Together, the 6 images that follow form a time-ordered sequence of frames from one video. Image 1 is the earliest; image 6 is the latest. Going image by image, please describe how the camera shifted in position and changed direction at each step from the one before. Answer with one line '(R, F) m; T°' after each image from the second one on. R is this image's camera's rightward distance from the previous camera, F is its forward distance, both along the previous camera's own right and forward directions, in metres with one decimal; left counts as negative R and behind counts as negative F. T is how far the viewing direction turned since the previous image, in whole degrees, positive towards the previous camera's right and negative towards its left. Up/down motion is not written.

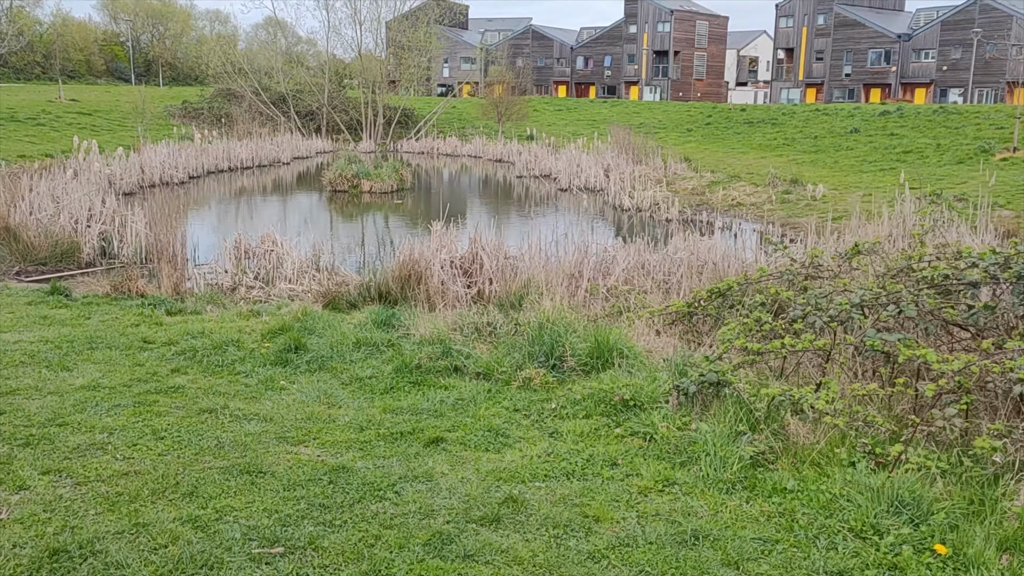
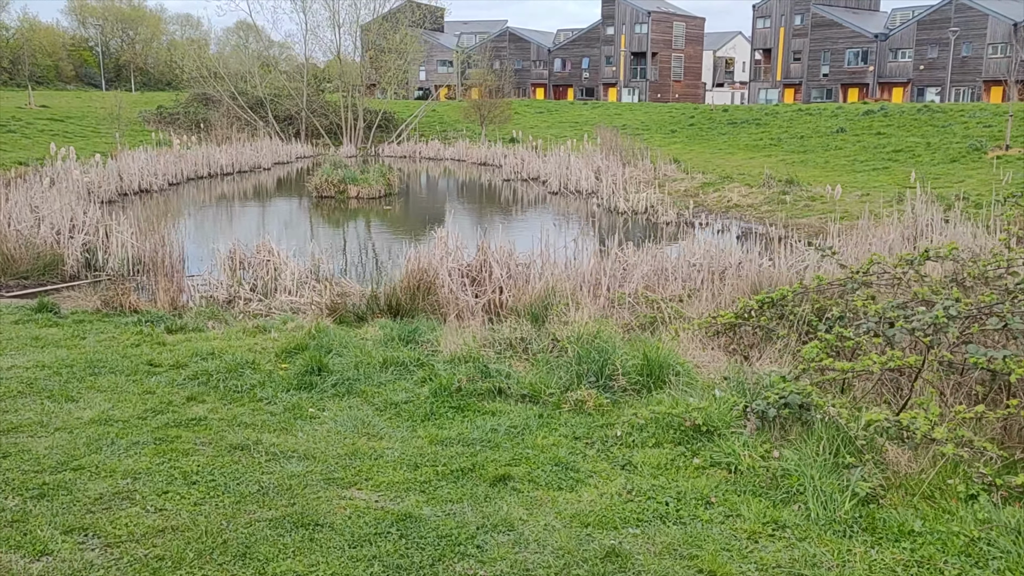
(-0.3, +0.4) m; +2°
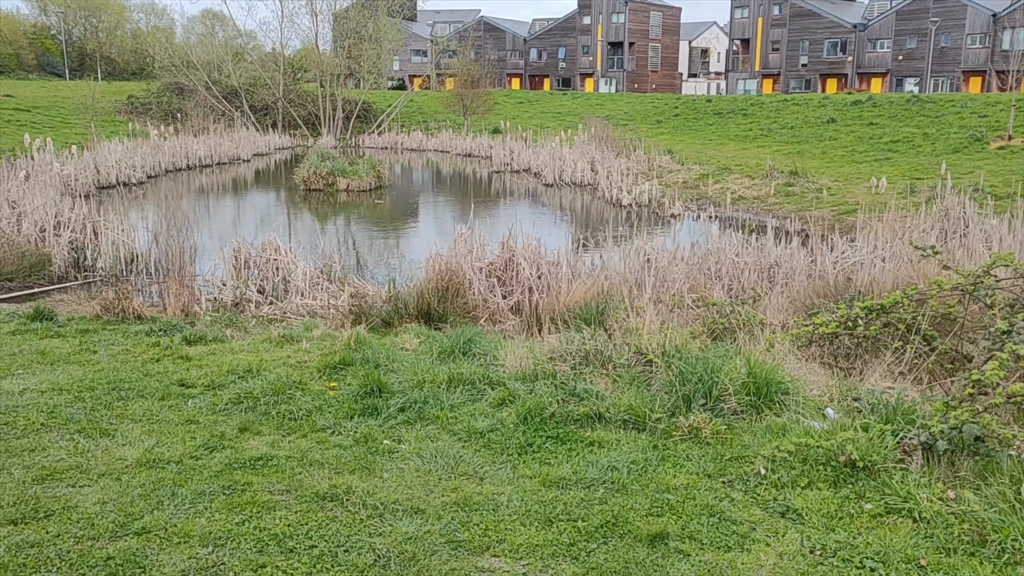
(-0.5, +0.5) m; +2°
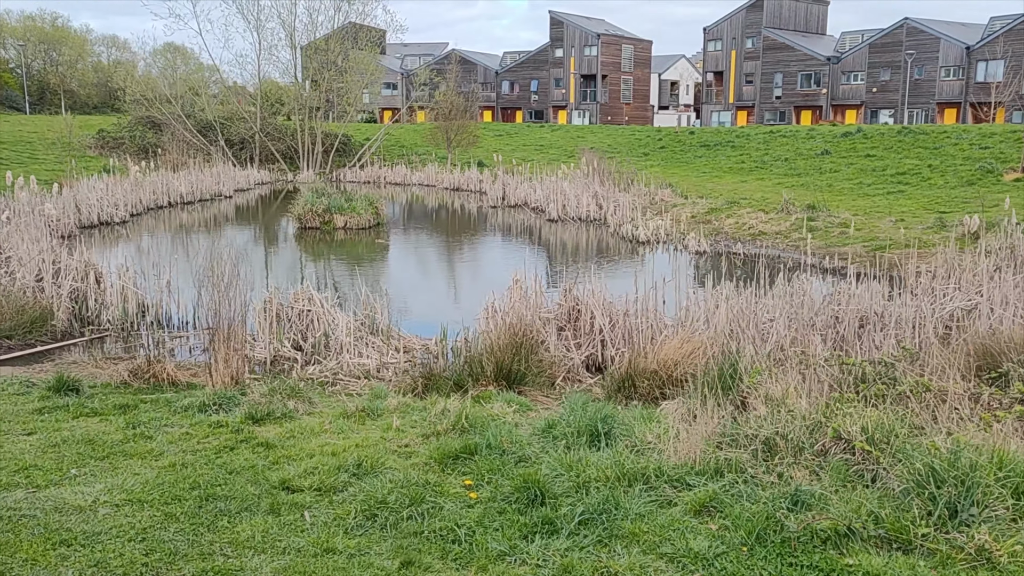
(-0.9, +0.8) m; +2°
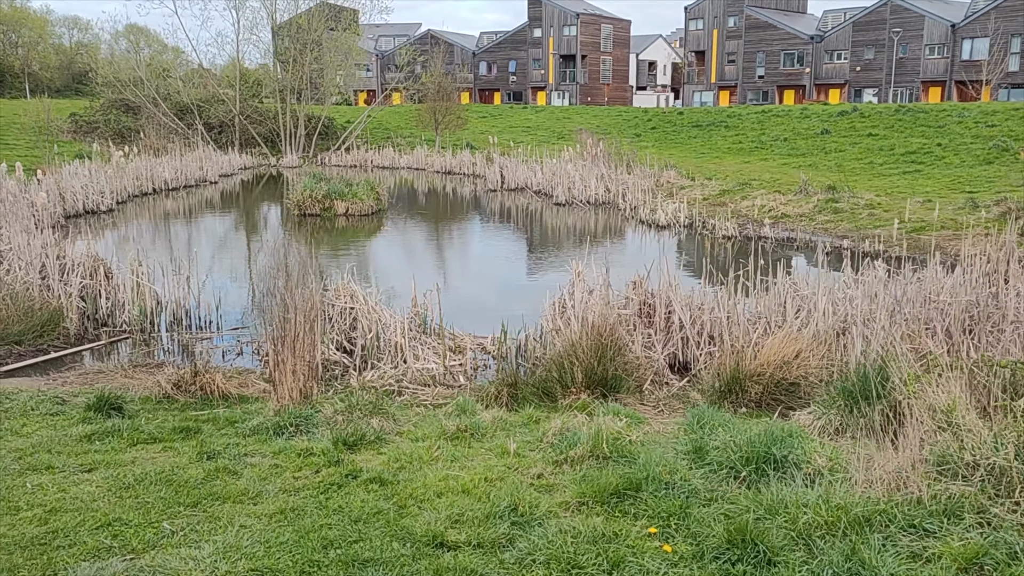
(-0.8, +0.7) m; +2°
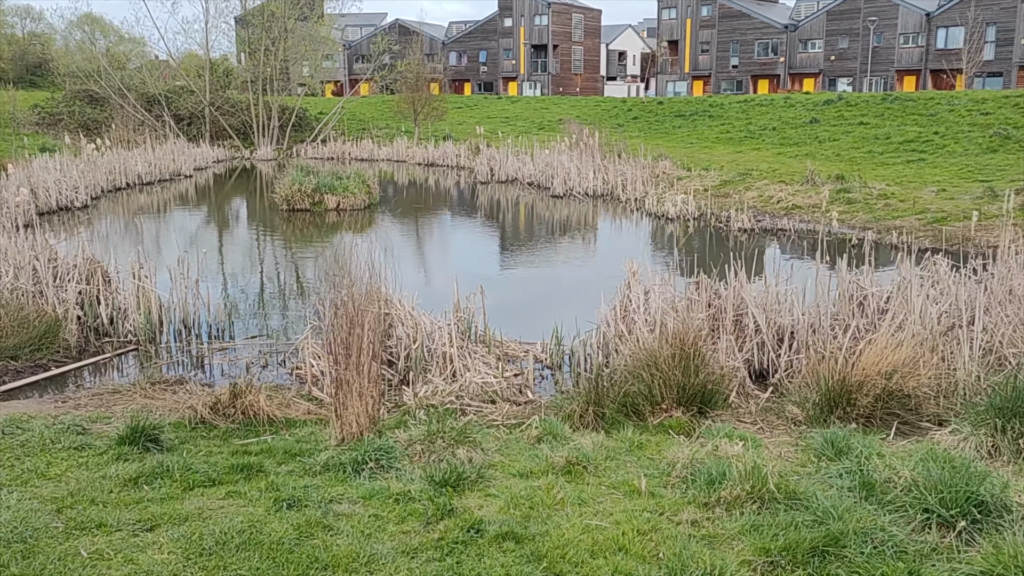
(-0.7, +0.6) m; +2°
